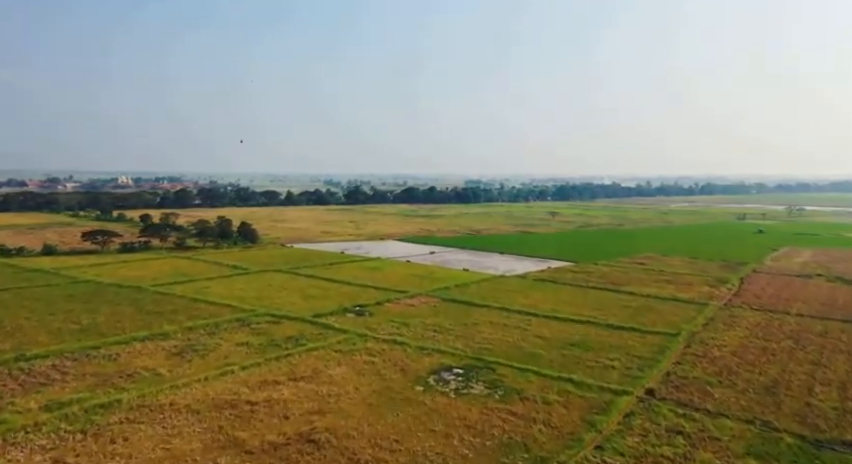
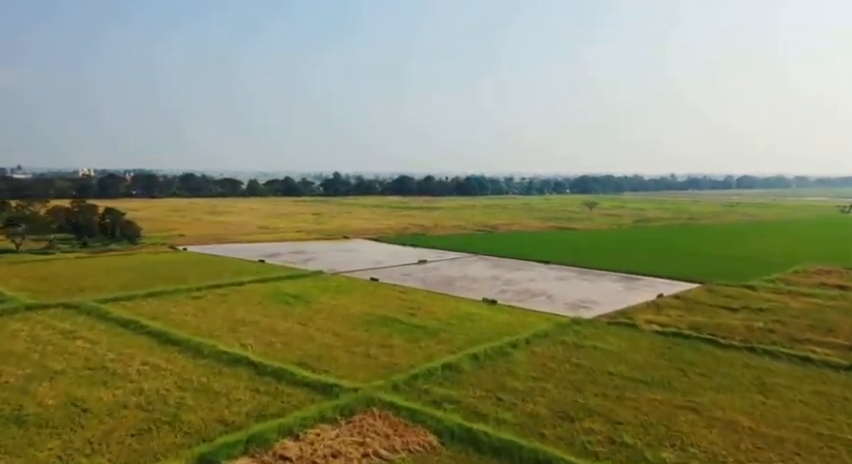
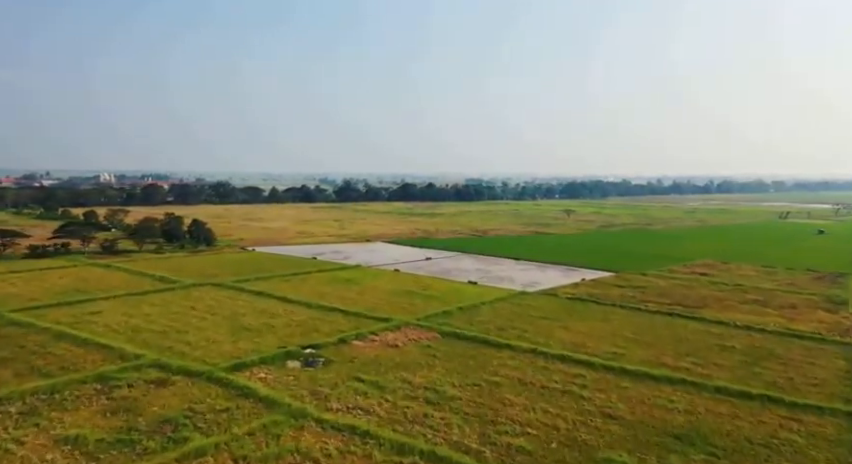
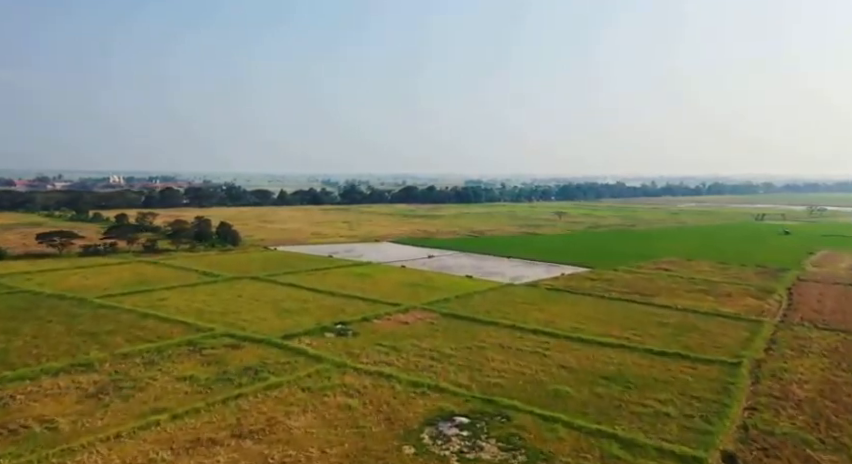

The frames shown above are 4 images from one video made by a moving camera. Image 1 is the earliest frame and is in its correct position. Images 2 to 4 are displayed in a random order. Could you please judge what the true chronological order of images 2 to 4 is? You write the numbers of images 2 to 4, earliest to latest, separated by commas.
4, 3, 2
